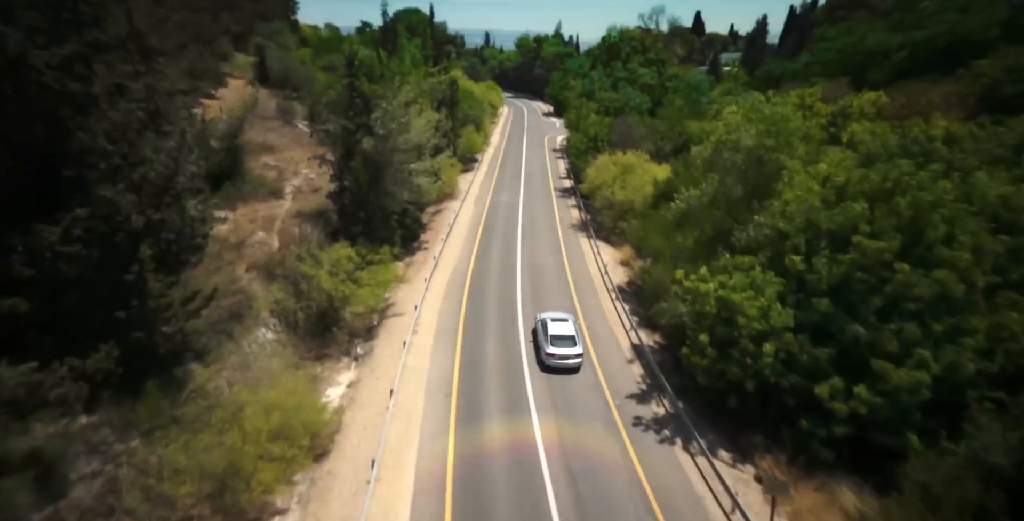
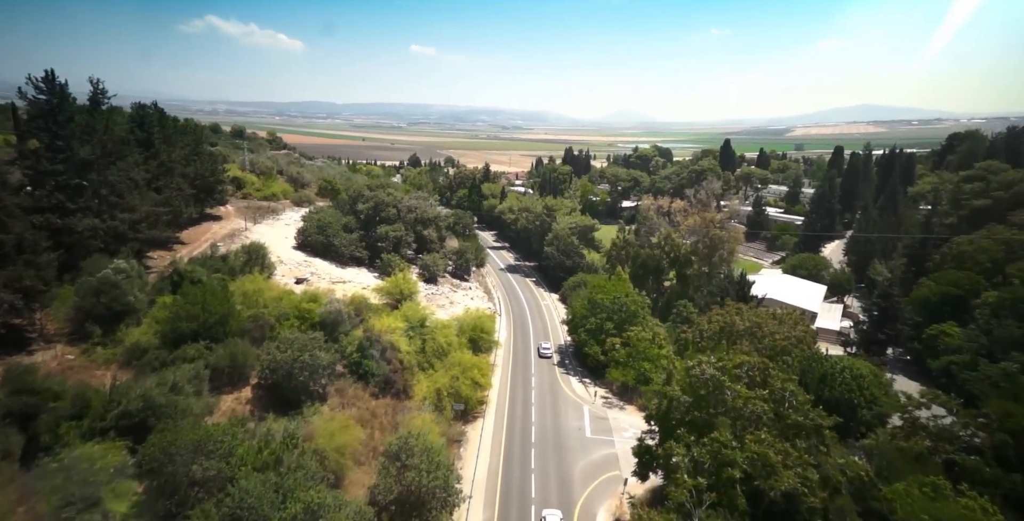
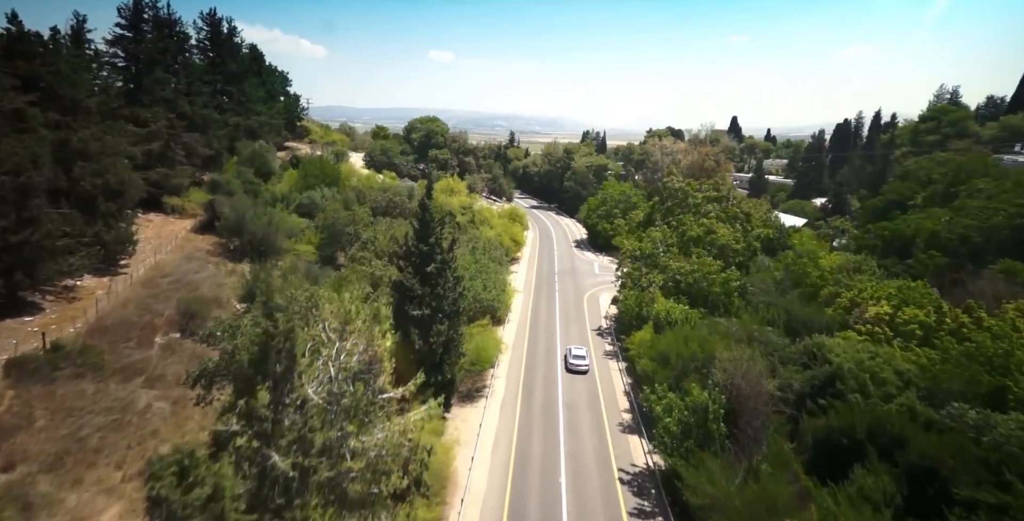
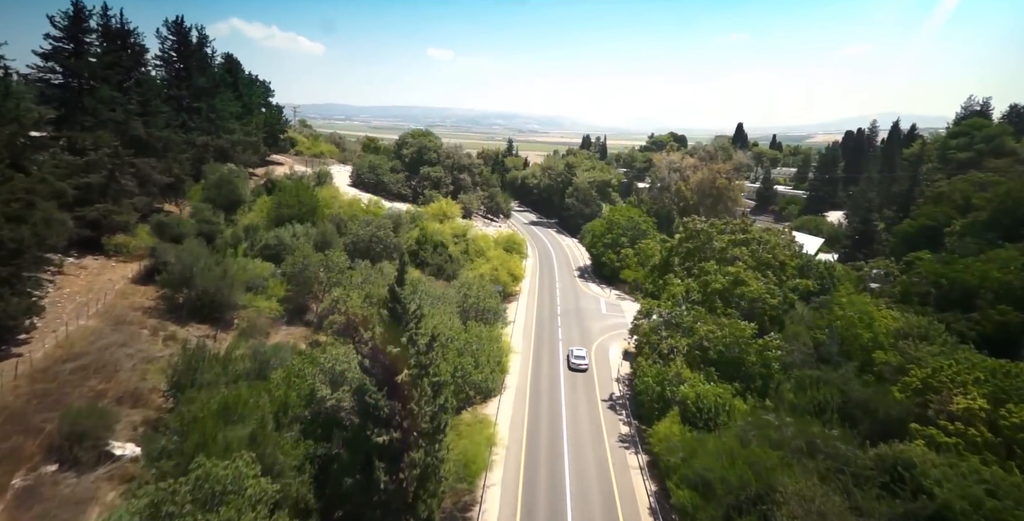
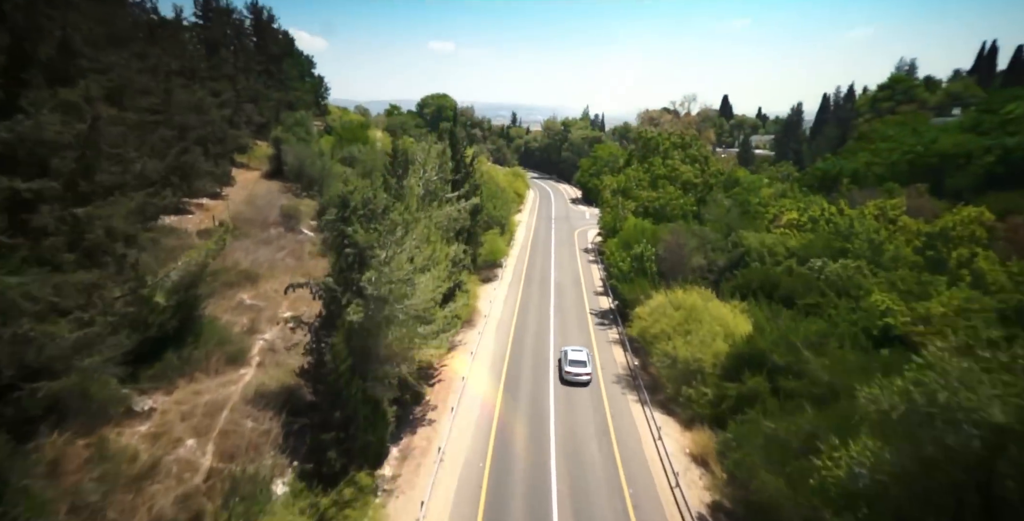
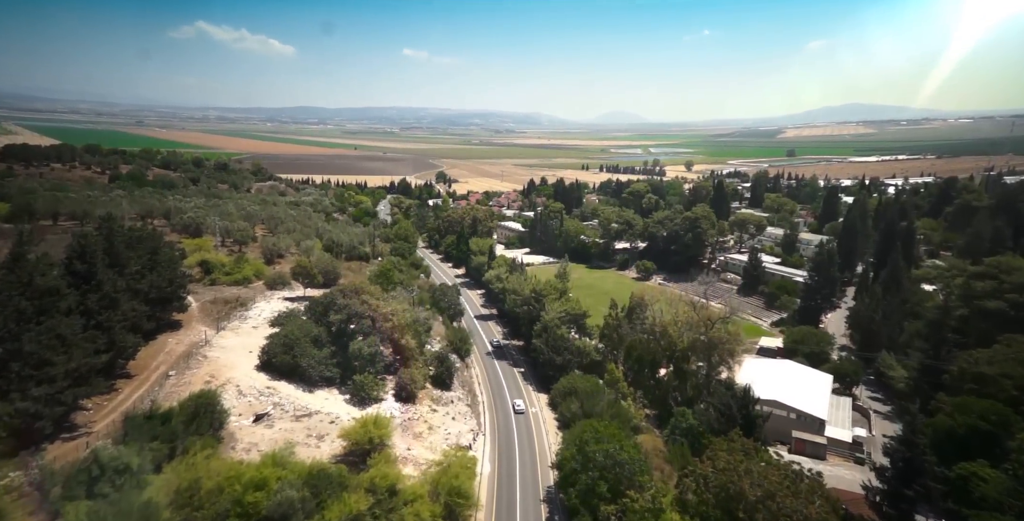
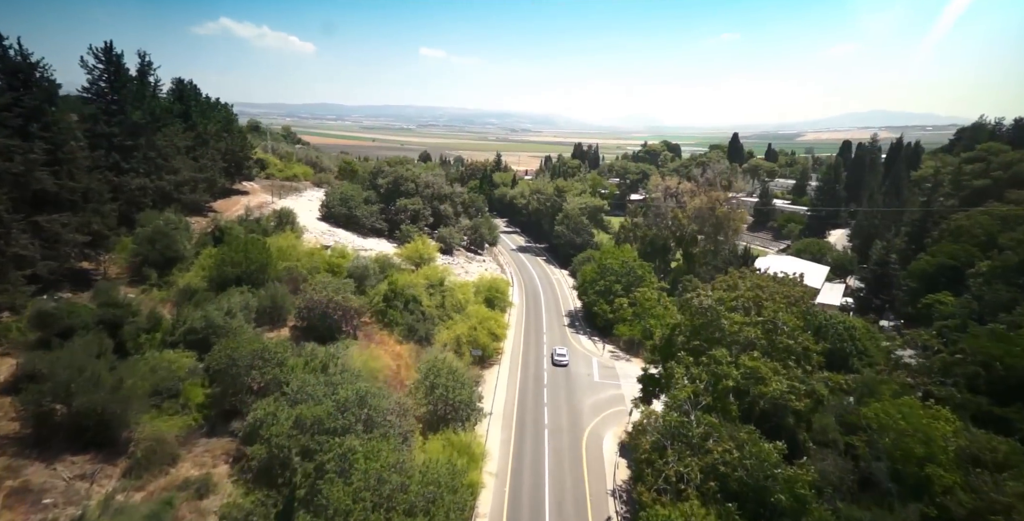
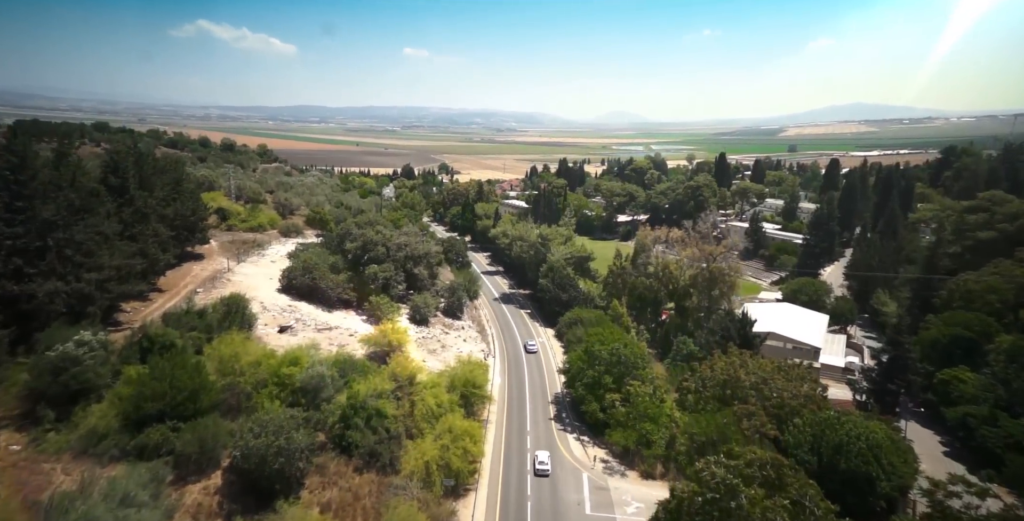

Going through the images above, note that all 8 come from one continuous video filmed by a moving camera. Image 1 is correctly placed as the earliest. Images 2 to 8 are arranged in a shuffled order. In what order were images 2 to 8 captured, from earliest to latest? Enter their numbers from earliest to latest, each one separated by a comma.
5, 3, 4, 7, 2, 8, 6
